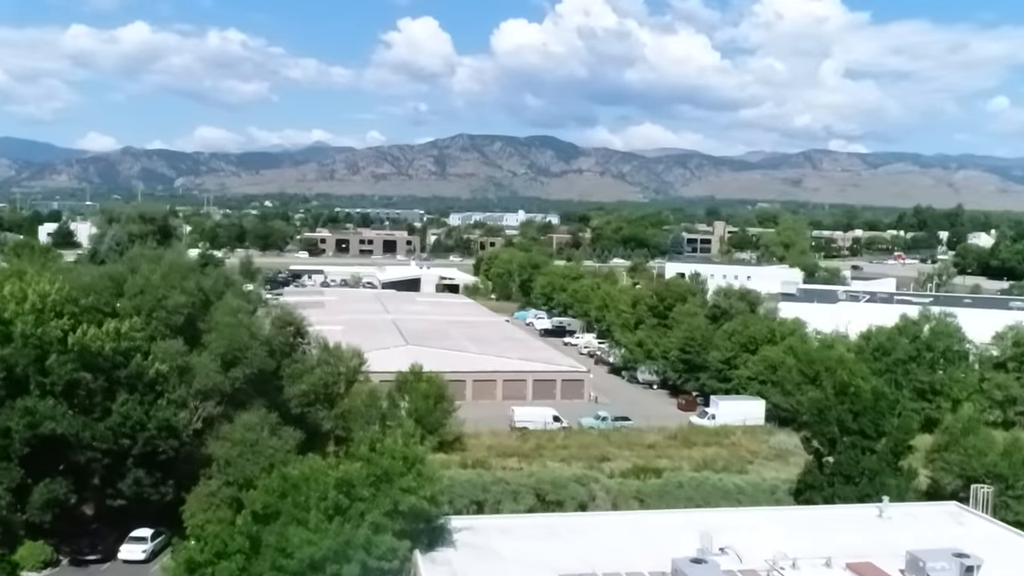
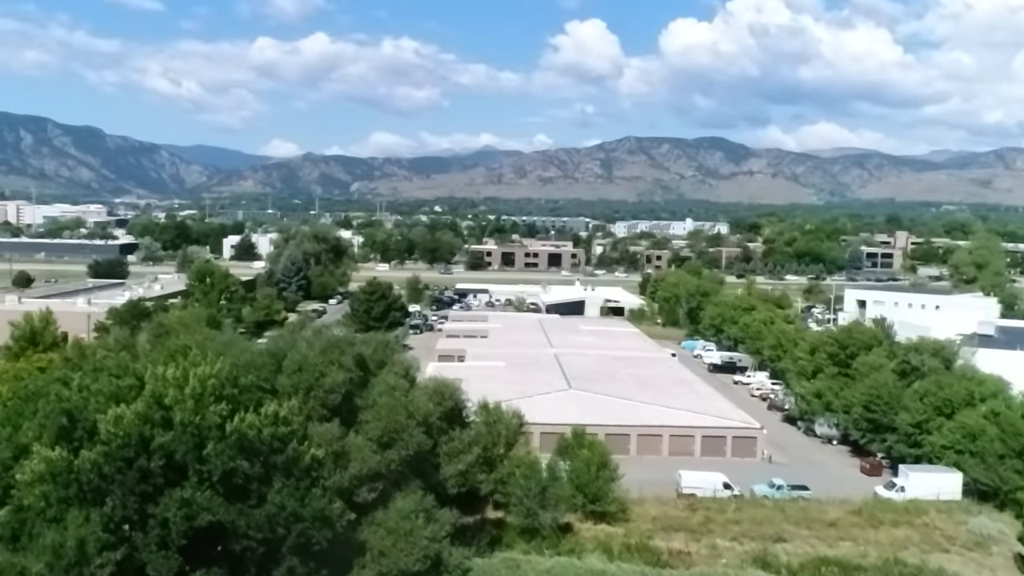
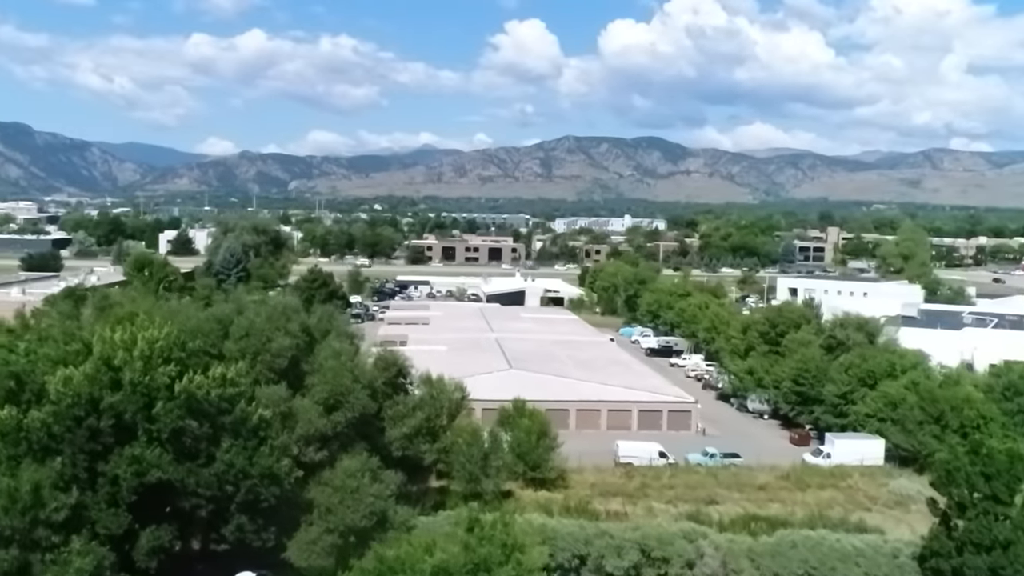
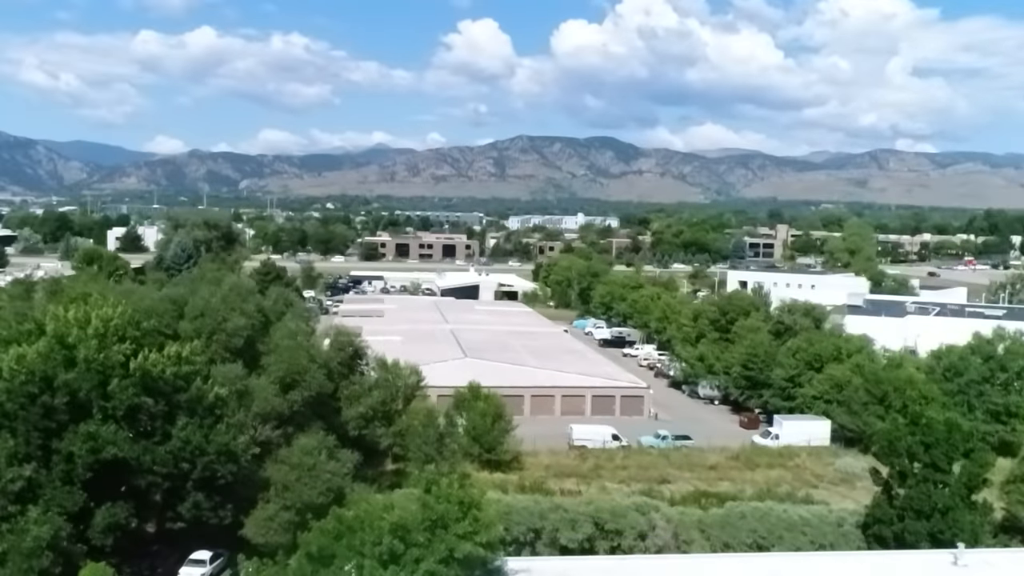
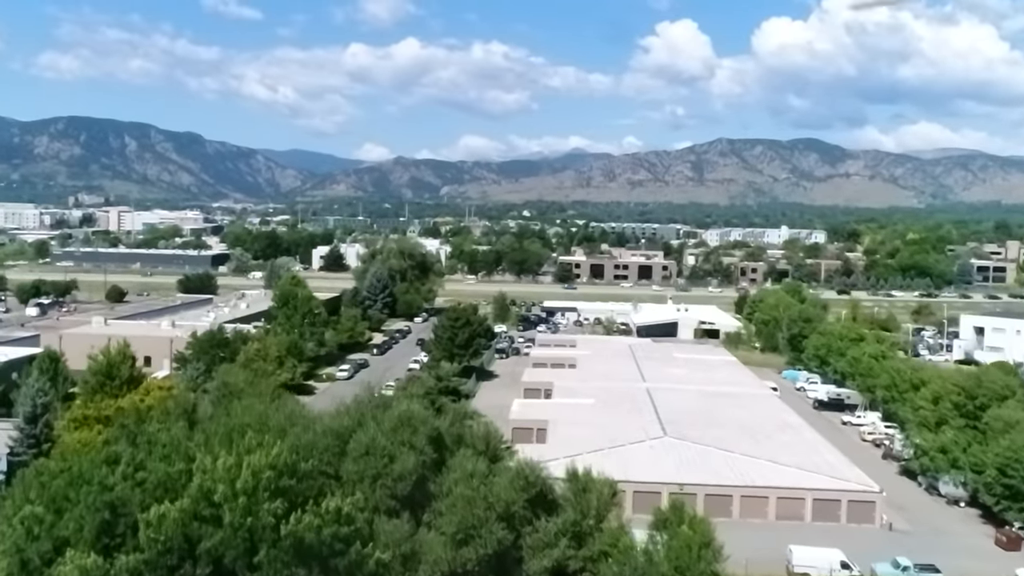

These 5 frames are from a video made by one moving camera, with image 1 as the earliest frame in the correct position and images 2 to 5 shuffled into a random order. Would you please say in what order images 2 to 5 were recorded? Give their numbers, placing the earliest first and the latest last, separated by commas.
4, 3, 2, 5
